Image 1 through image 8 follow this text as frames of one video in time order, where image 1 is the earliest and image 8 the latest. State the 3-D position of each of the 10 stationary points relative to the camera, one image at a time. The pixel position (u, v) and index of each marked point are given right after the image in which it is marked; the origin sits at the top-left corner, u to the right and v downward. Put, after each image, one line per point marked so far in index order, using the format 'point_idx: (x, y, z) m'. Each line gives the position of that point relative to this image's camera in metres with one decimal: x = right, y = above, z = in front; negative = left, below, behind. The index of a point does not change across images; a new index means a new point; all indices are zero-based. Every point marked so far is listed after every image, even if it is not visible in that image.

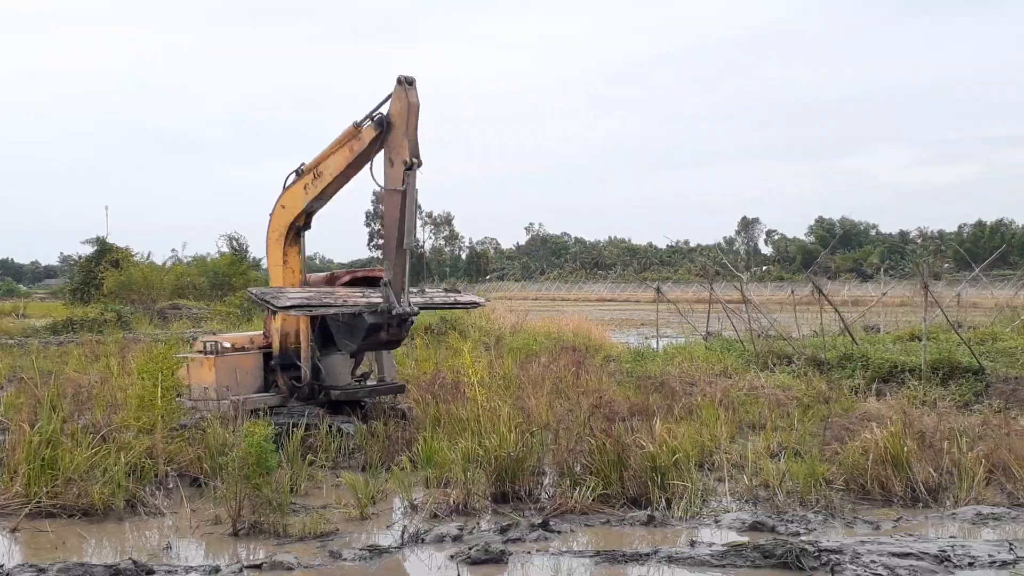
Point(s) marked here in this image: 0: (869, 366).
0: (+3.0, -0.7, +10.0) m
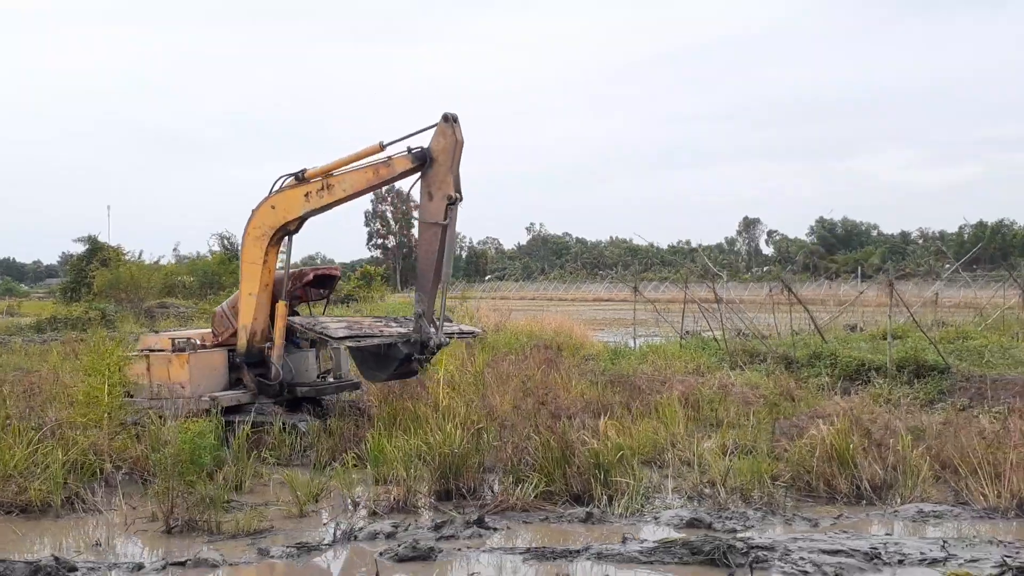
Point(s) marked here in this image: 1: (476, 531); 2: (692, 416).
0: (+2.7, -0.6, +9.9) m
1: (-0.1, -1.0, +4.7) m
2: (+1.2, -0.9, +8.3) m
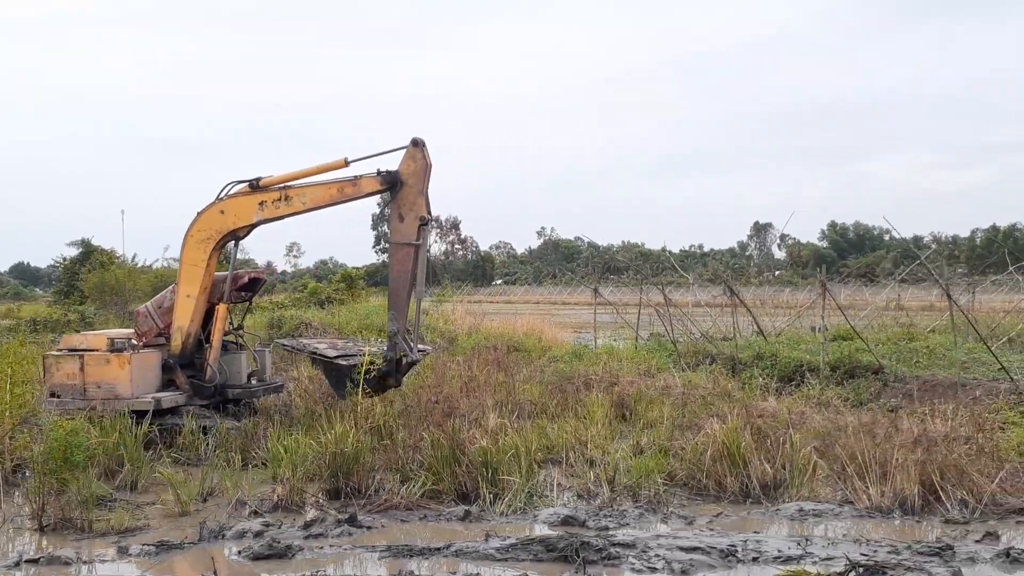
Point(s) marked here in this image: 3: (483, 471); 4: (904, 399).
0: (+2.2, -0.6, +9.9) m
1: (-0.7, -1.0, +4.7) m
2: (+0.7, -0.9, +8.3) m
3: (-0.1, -0.8, +5.4) m
4: (+2.6, -0.7, +8.0) m
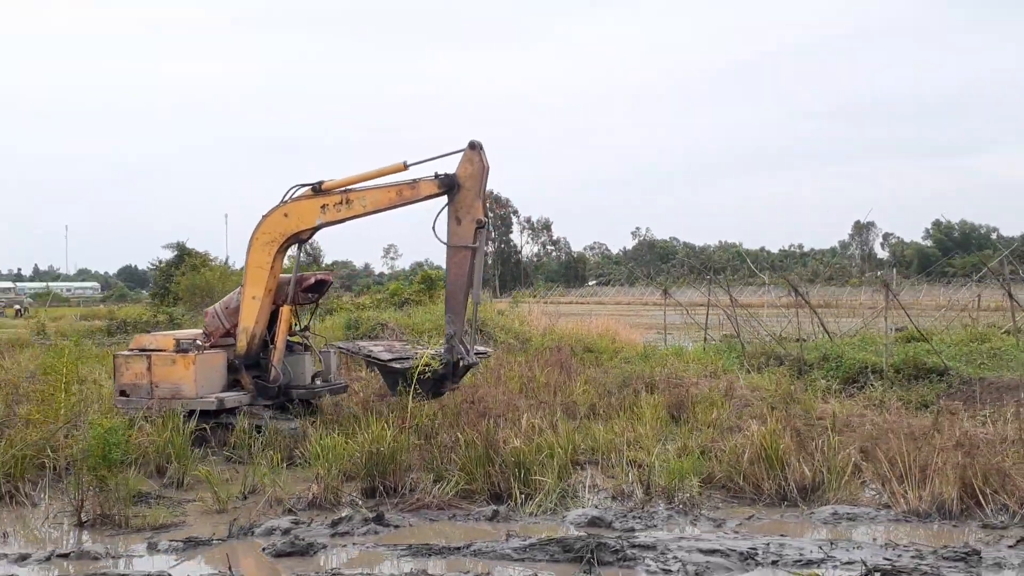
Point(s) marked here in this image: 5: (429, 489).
0: (+2.7, -0.6, +9.7) m
1: (-0.6, -1.0, +4.8) m
2: (+1.1, -0.9, +8.2) m
3: (0.0, -0.8, +5.4) m
4: (+3.0, -0.7, +7.8) m
5: (-0.4, -0.9, +5.4) m
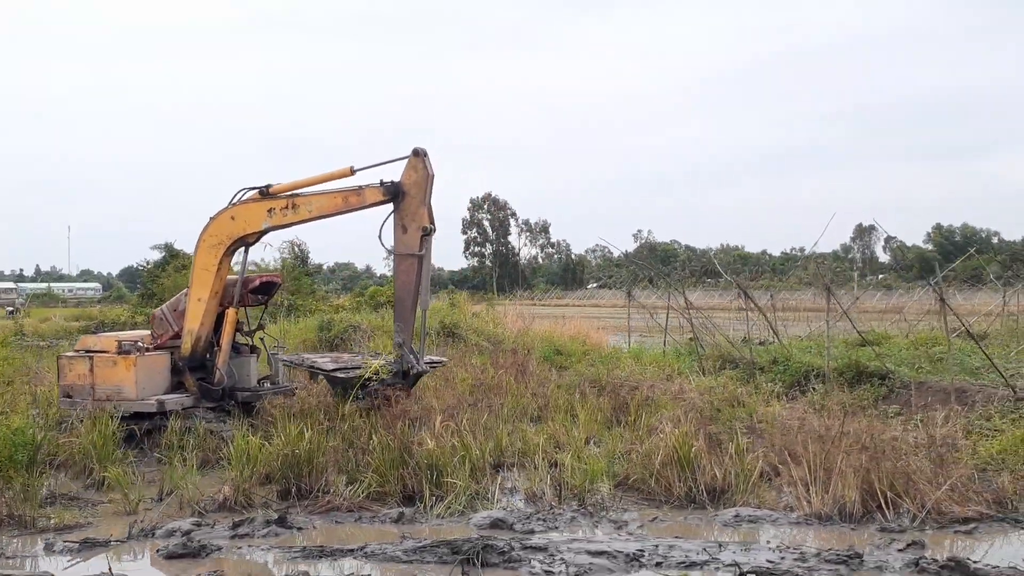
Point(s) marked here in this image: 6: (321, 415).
0: (+2.3, -0.7, +9.8) m
1: (-1.0, -1.0, +4.8) m
2: (+0.7, -0.9, +8.2) m
3: (-0.4, -0.8, +5.4) m
4: (+2.6, -0.8, +7.8) m
5: (-0.8, -0.9, +5.4) m
6: (-1.0, -0.7, +6.5) m
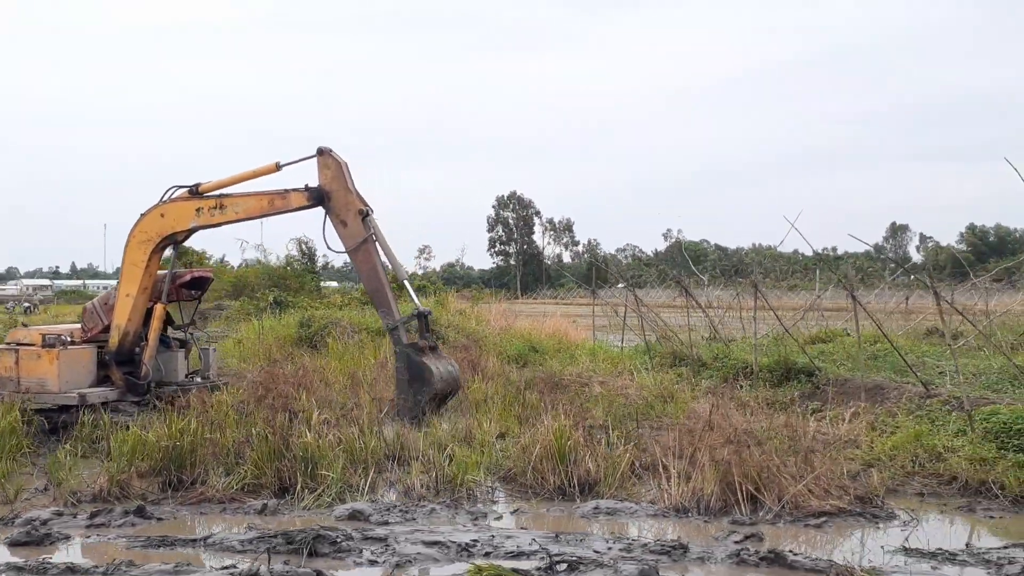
0: (+1.7, -0.6, +9.8) m
1: (-1.5, -0.9, +4.9) m
2: (+0.1, -0.9, +8.3) m
3: (-1.0, -0.8, +5.5) m
4: (+2.0, -0.8, +7.8) m
5: (-1.3, -0.9, +5.5) m
6: (-1.6, -0.6, +6.6) m
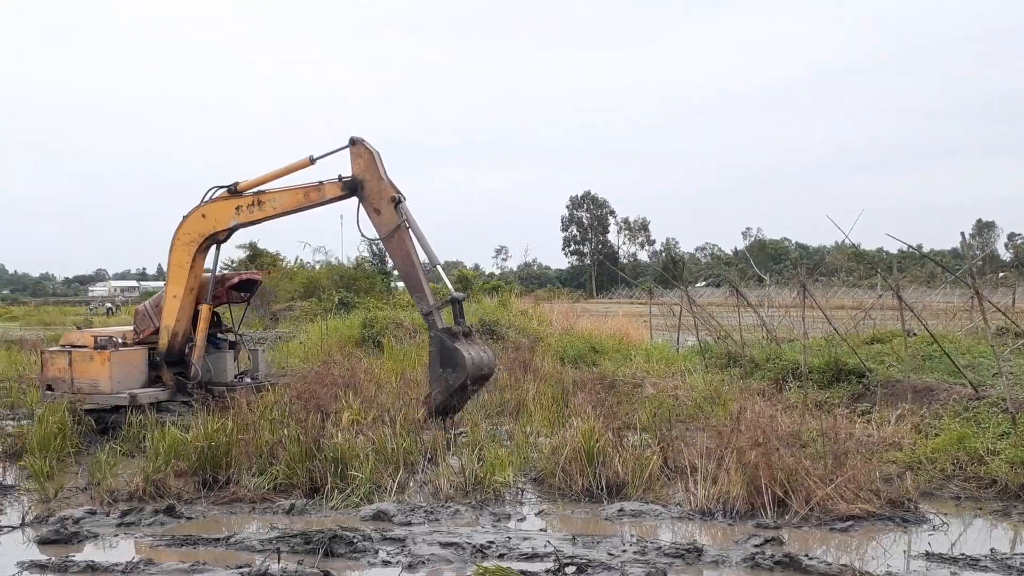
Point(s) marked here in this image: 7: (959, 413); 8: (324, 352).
0: (+2.1, -0.6, +9.7) m
1: (-1.4, -1.0, +5.0) m
2: (+0.4, -0.9, +8.3) m
3: (-0.8, -0.8, +5.6) m
4: (+2.3, -0.7, +7.7) m
5: (-1.2, -0.9, +5.6) m
6: (-1.4, -0.7, +6.7) m
7: (+2.6, -0.7, +6.9) m
8: (-2.3, -0.8, +14.9) m
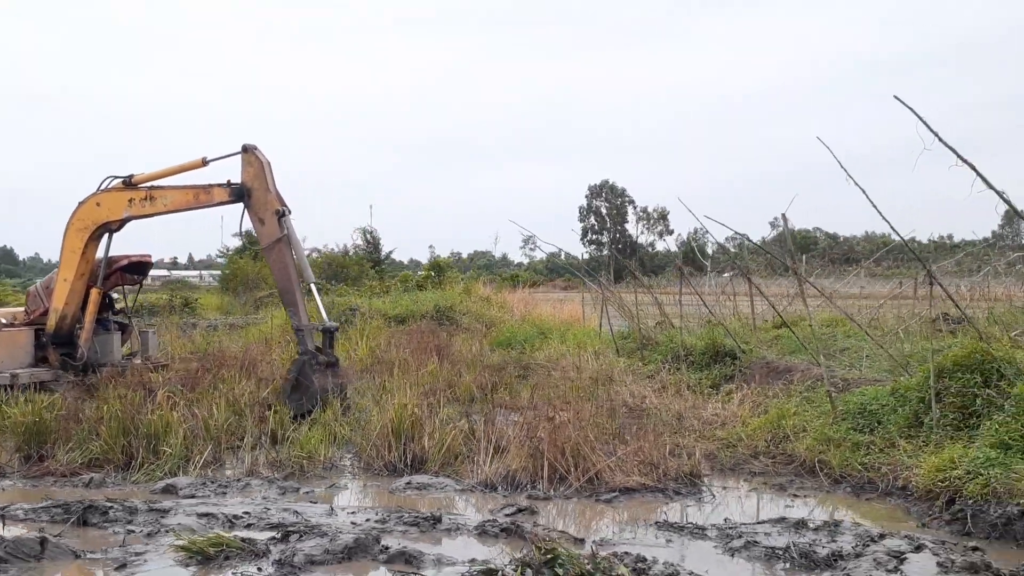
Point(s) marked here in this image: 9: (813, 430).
0: (+1.3, -0.5, +9.8) m
1: (-2.4, -0.9, +5.1) m
2: (-0.4, -0.8, +8.4) m
3: (-1.7, -0.7, +5.7) m
4: (+1.4, -0.6, +7.8) m
5: (-2.1, -0.8, +5.7) m
6: (-2.3, -0.6, +6.8) m
7: (+1.7, -0.6, +7.0) m
8: (-3.1, -0.6, +15.0) m
9: (+1.5, -0.7, +6.0) m
